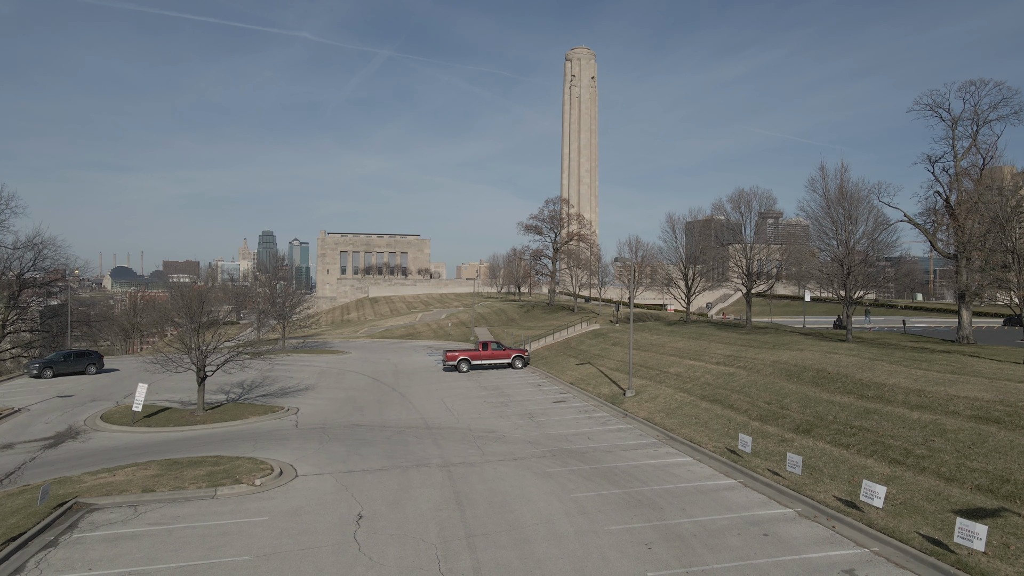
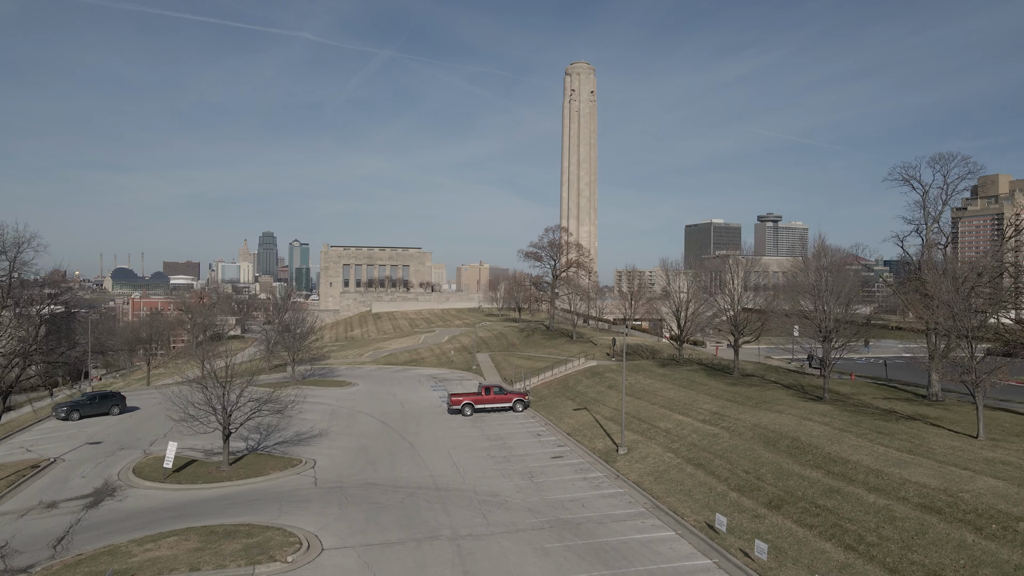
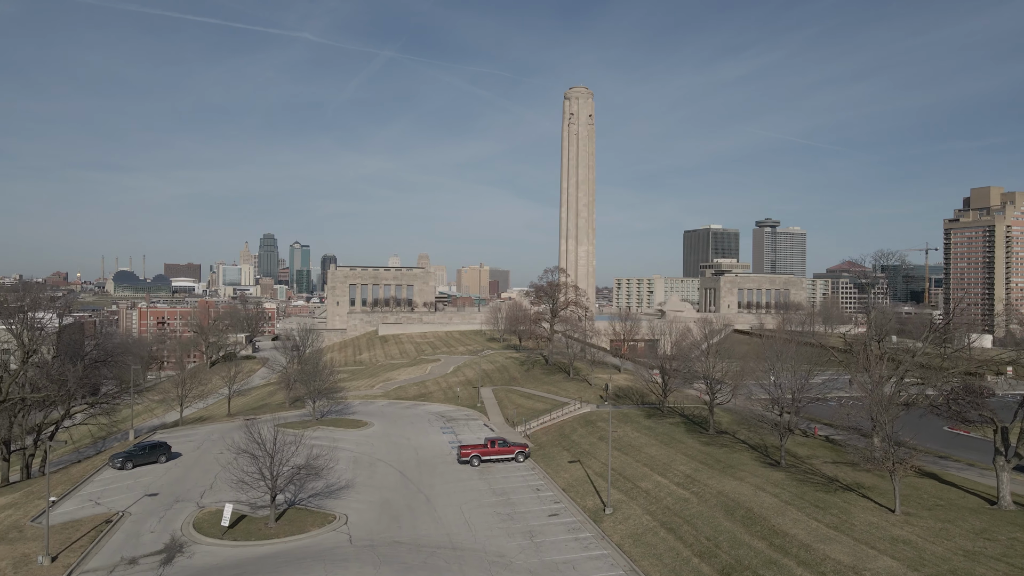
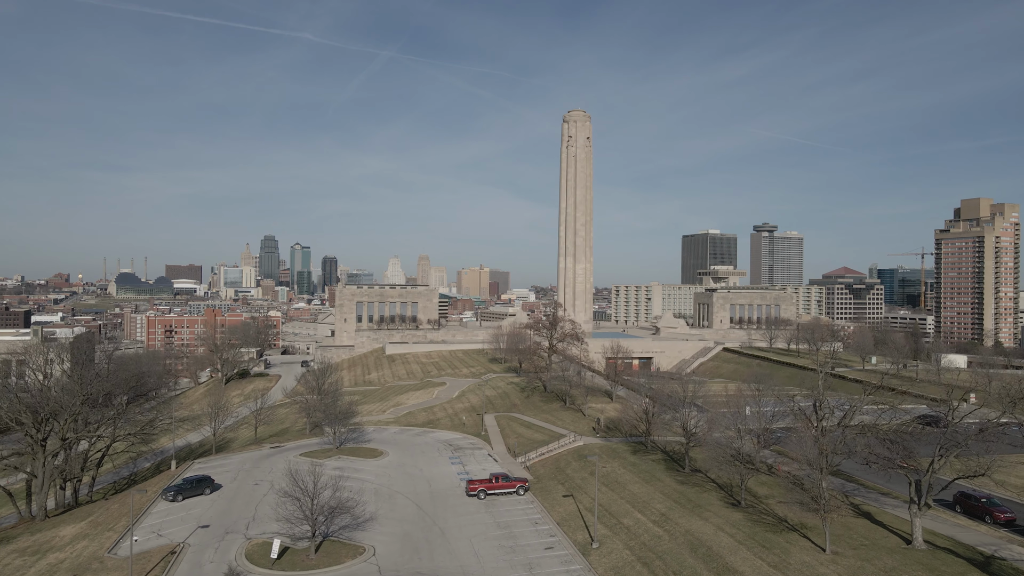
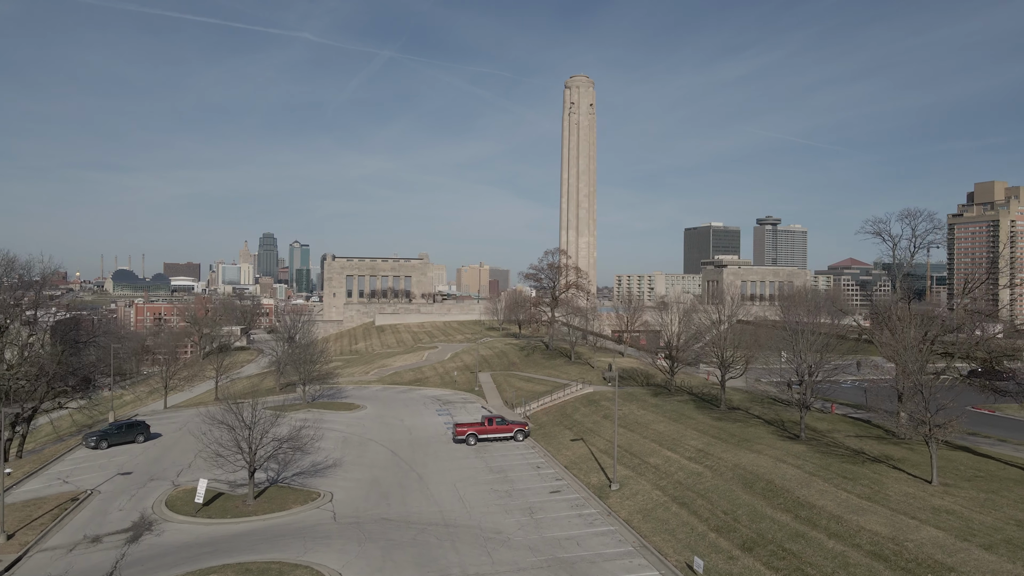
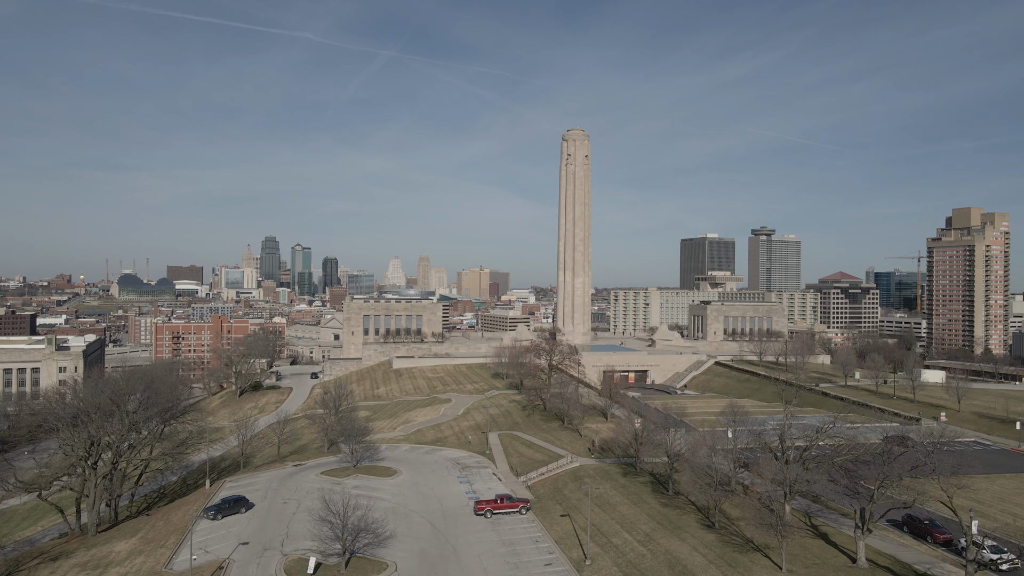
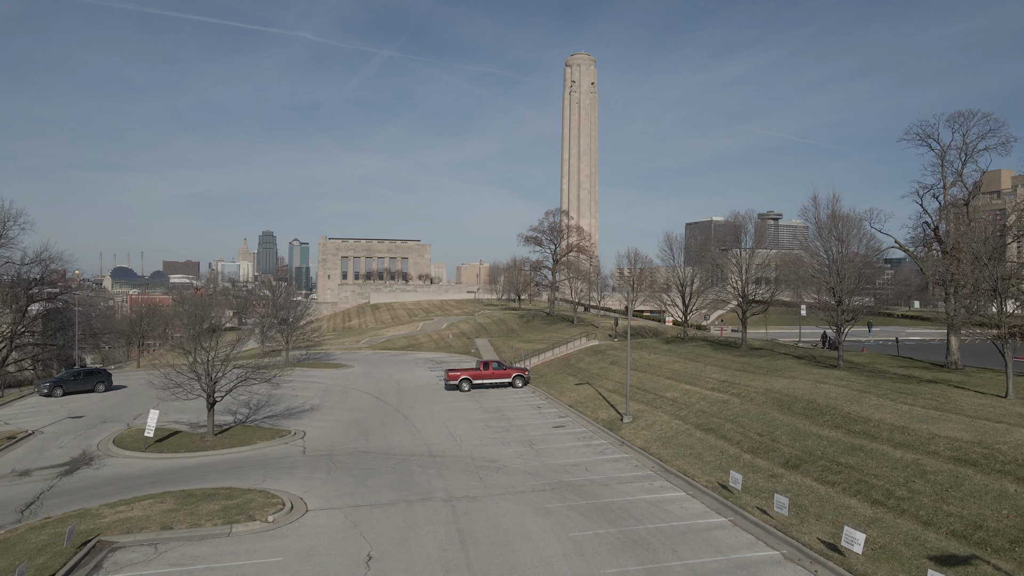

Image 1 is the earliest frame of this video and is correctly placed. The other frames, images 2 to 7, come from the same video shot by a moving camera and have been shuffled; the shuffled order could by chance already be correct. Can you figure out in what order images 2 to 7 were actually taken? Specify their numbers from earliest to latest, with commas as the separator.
7, 2, 5, 3, 4, 6
